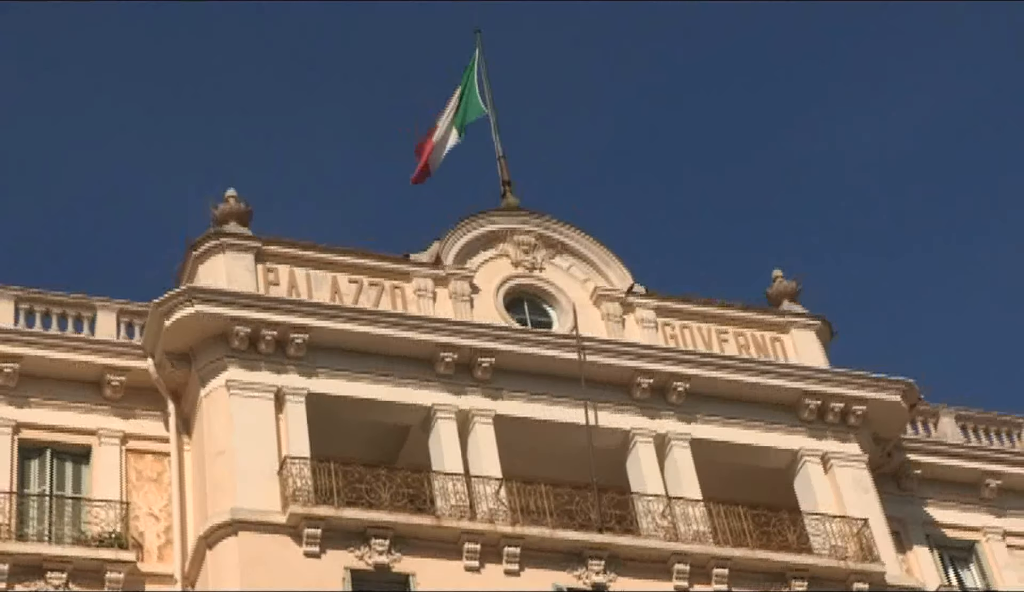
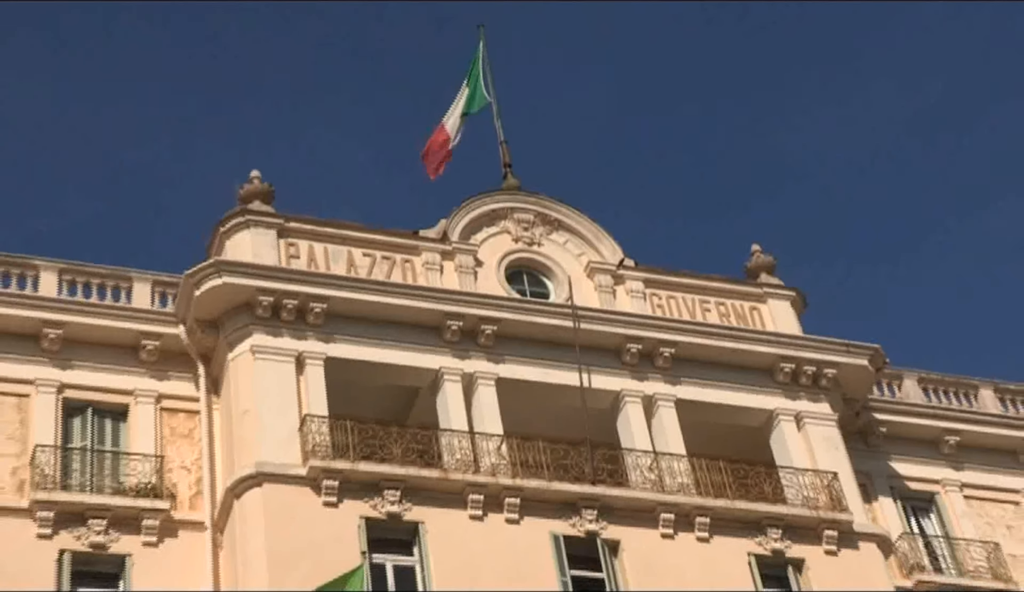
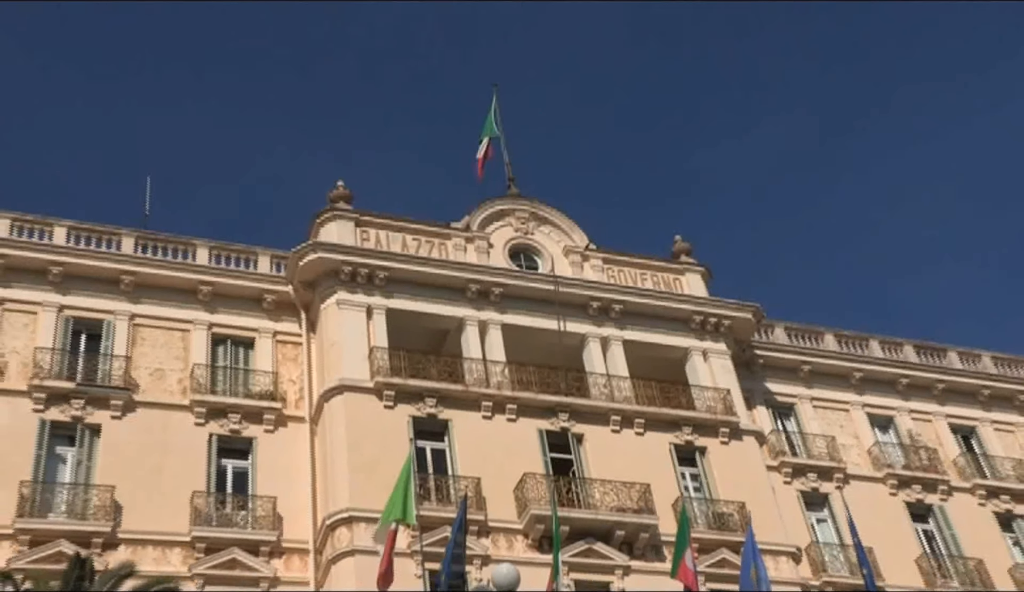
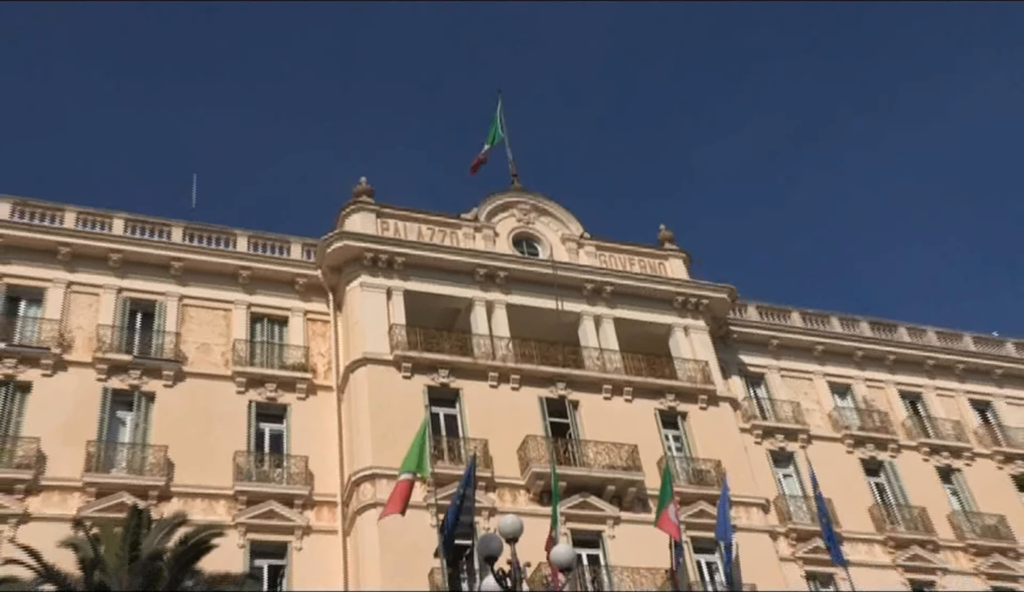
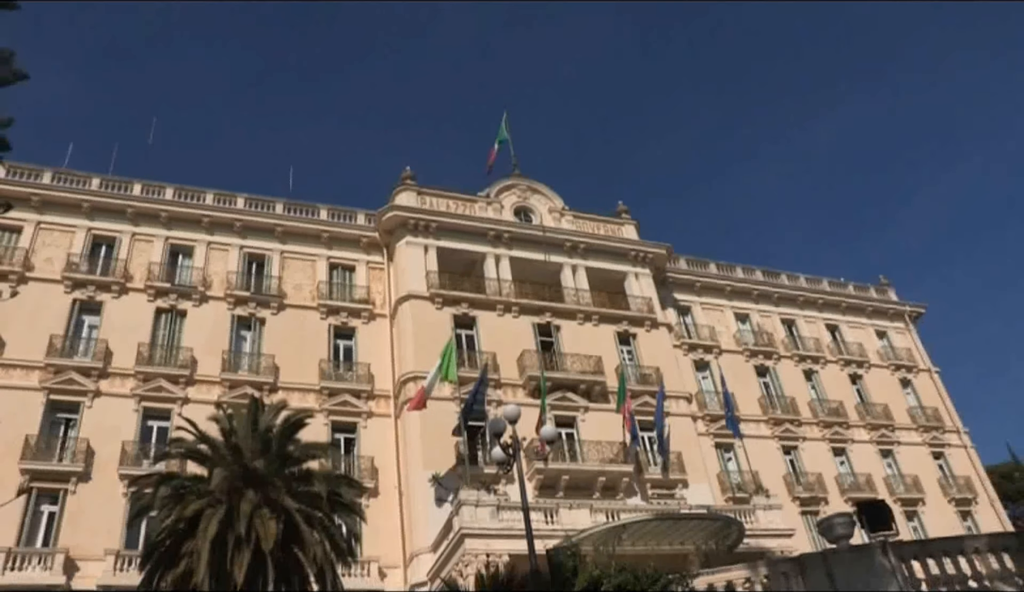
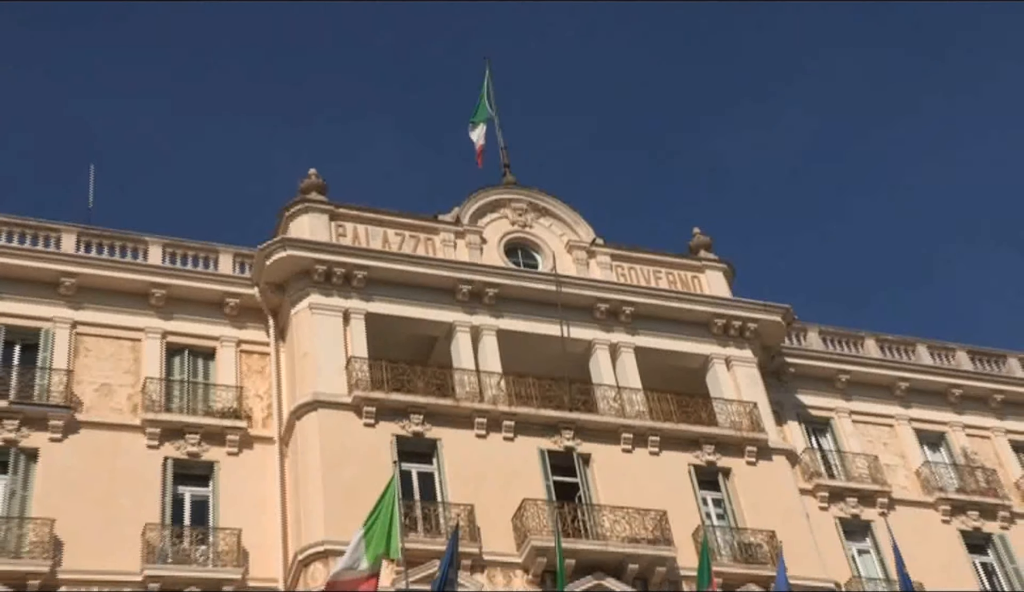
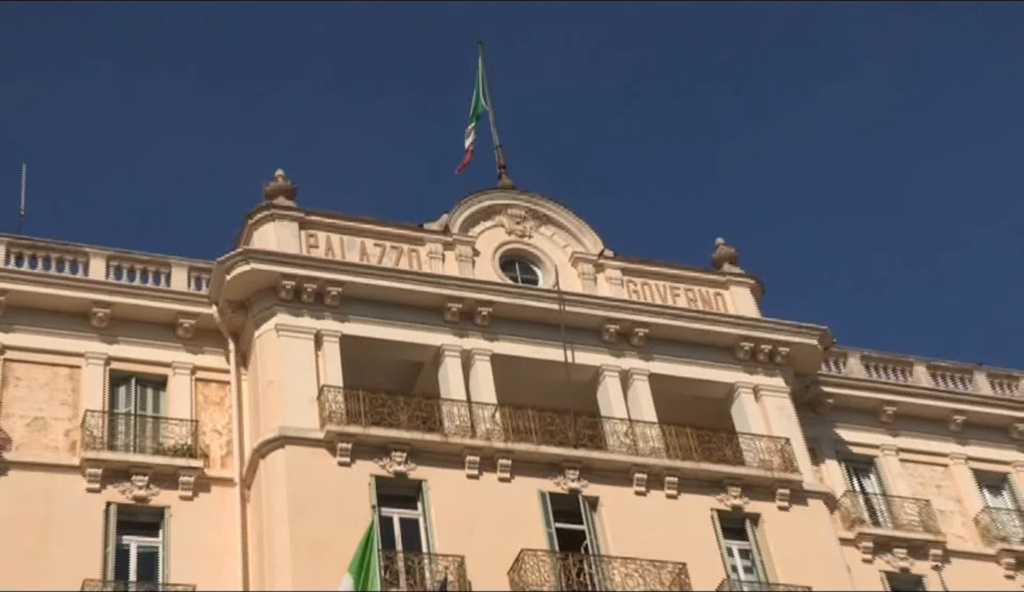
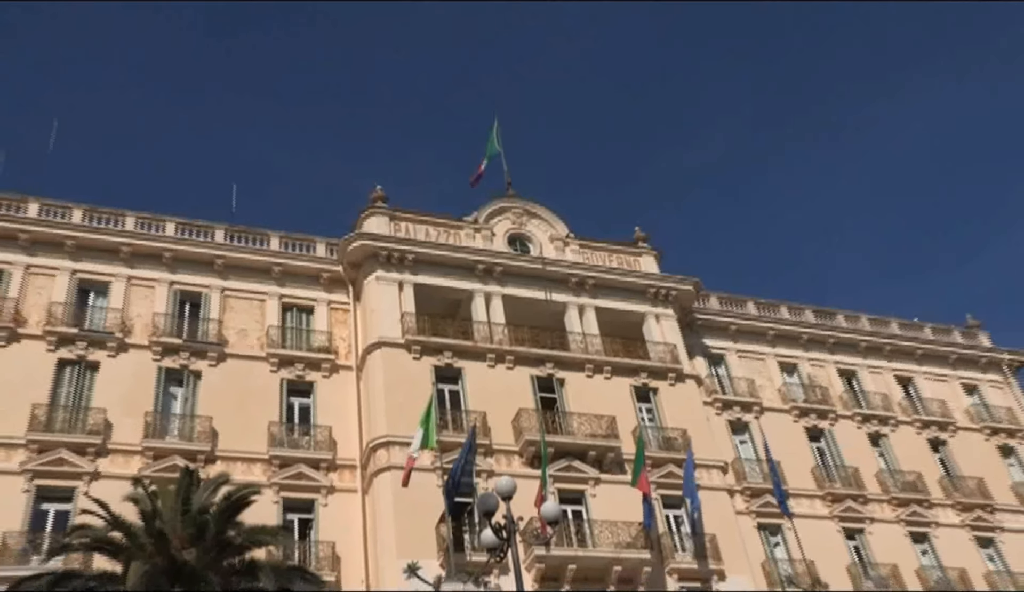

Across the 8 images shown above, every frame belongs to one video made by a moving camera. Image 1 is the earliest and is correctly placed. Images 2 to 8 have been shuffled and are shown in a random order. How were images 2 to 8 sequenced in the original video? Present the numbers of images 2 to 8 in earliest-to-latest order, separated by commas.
2, 7, 6, 3, 4, 8, 5
